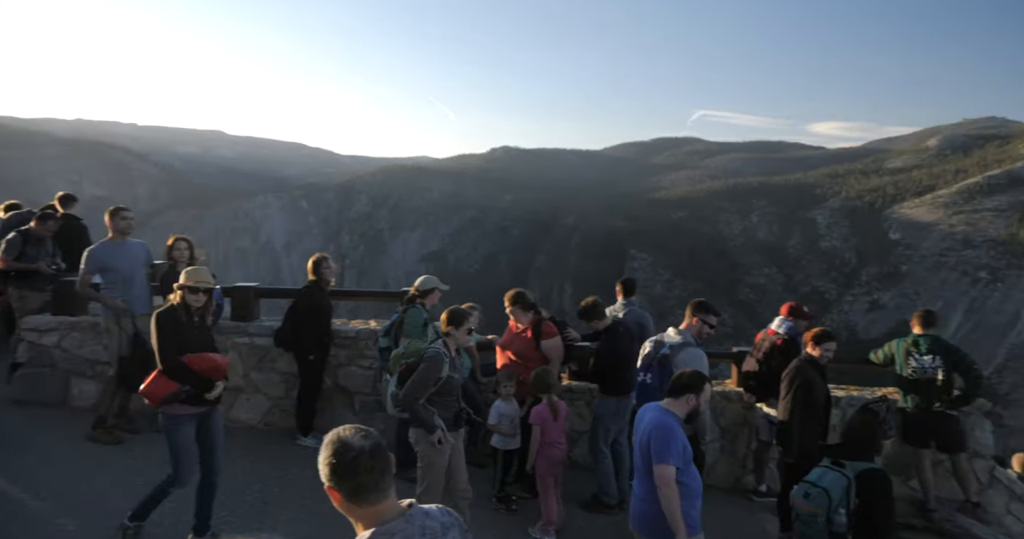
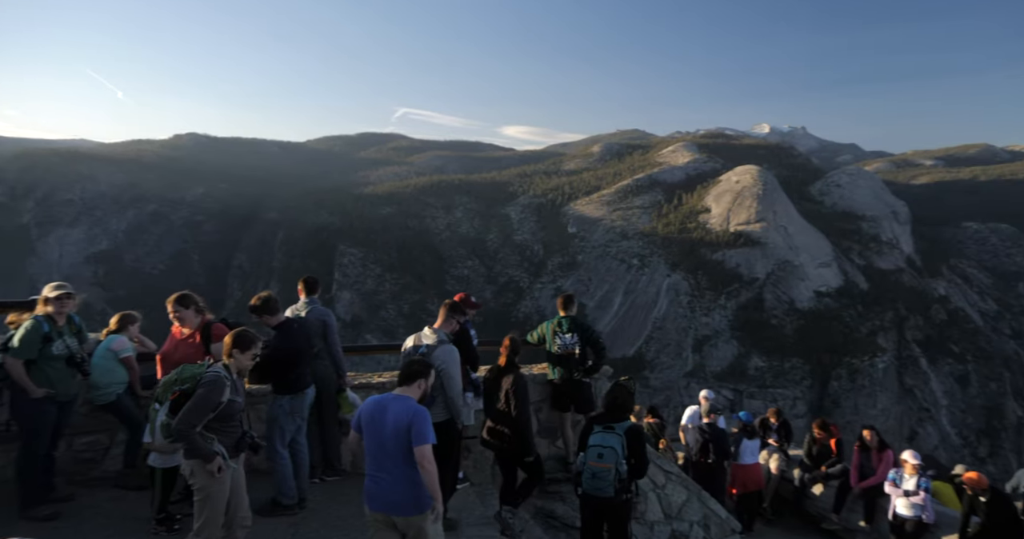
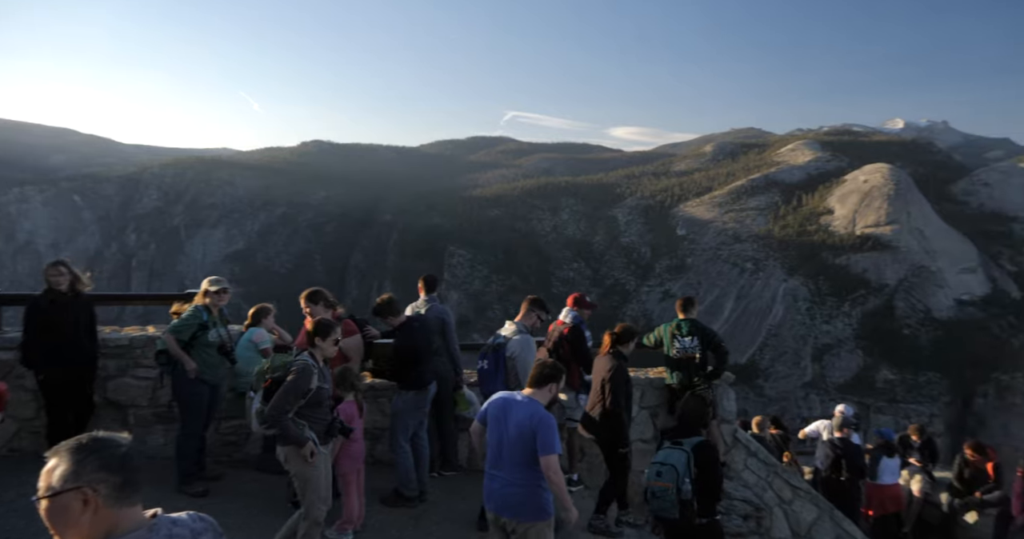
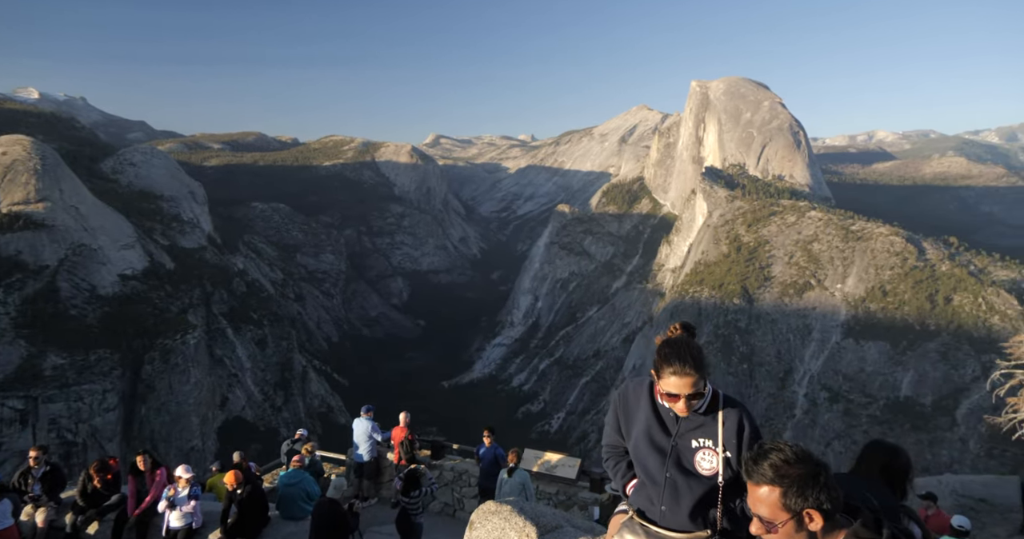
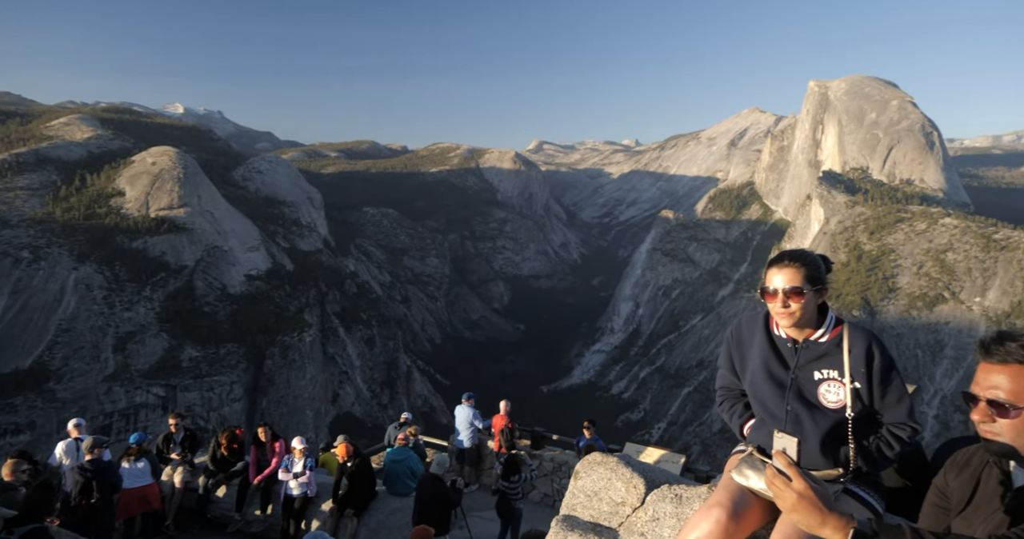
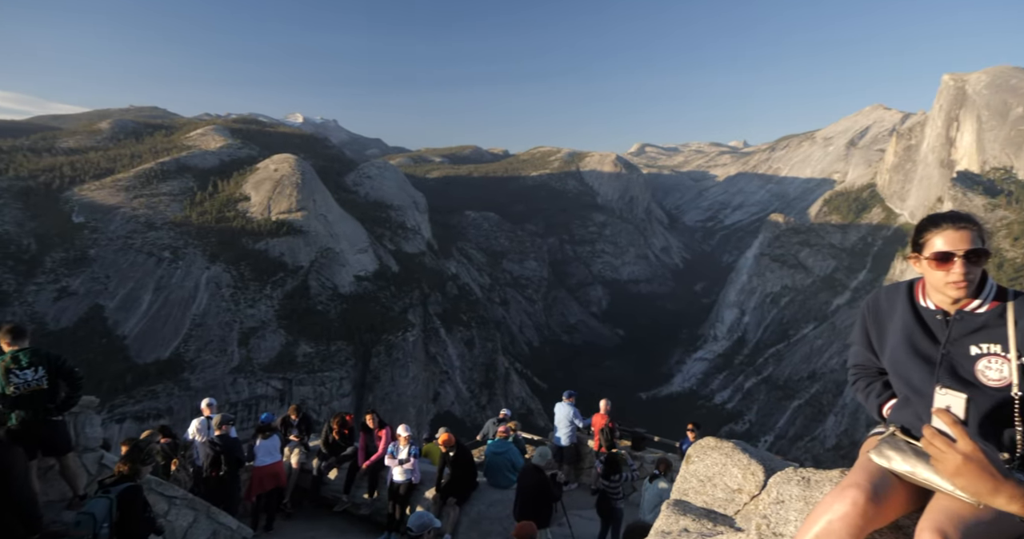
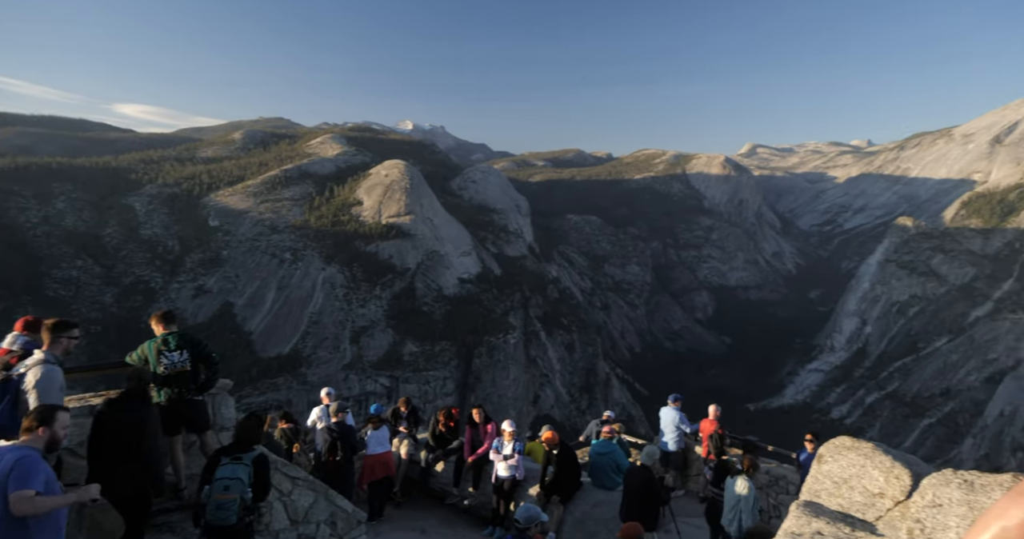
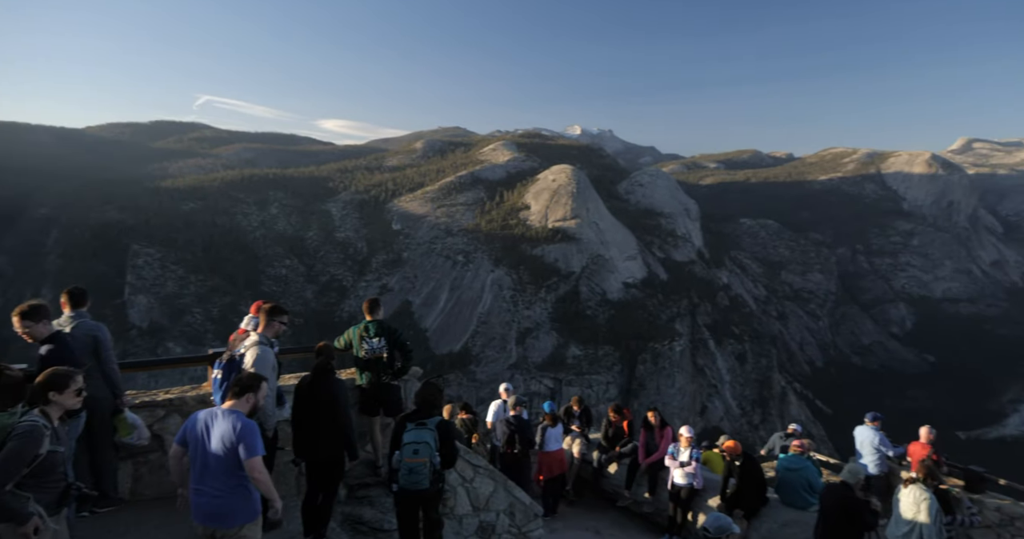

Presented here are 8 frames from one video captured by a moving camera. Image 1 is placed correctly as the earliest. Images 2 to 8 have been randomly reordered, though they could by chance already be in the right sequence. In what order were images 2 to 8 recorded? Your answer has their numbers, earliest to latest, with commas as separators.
3, 2, 8, 7, 6, 5, 4
